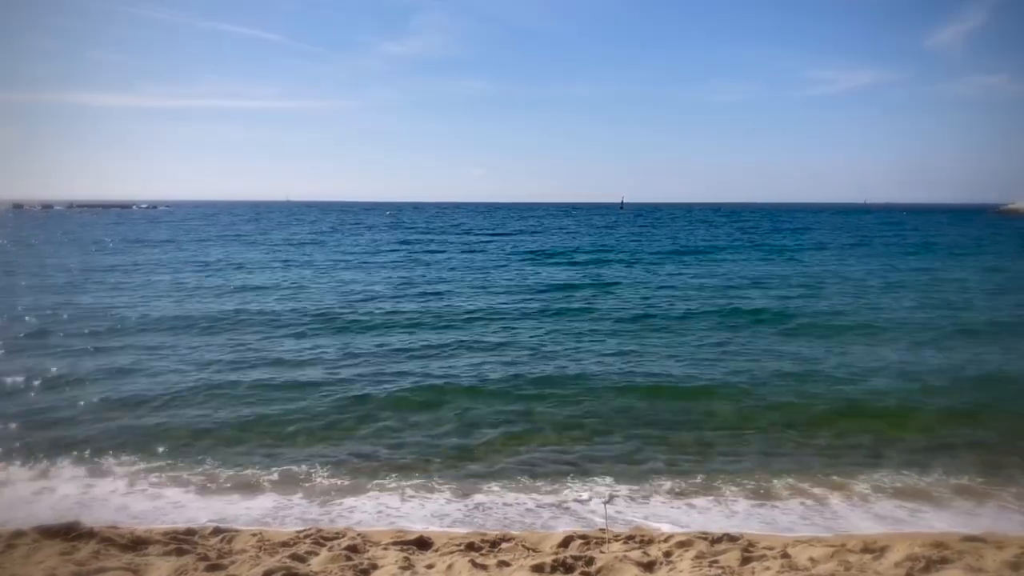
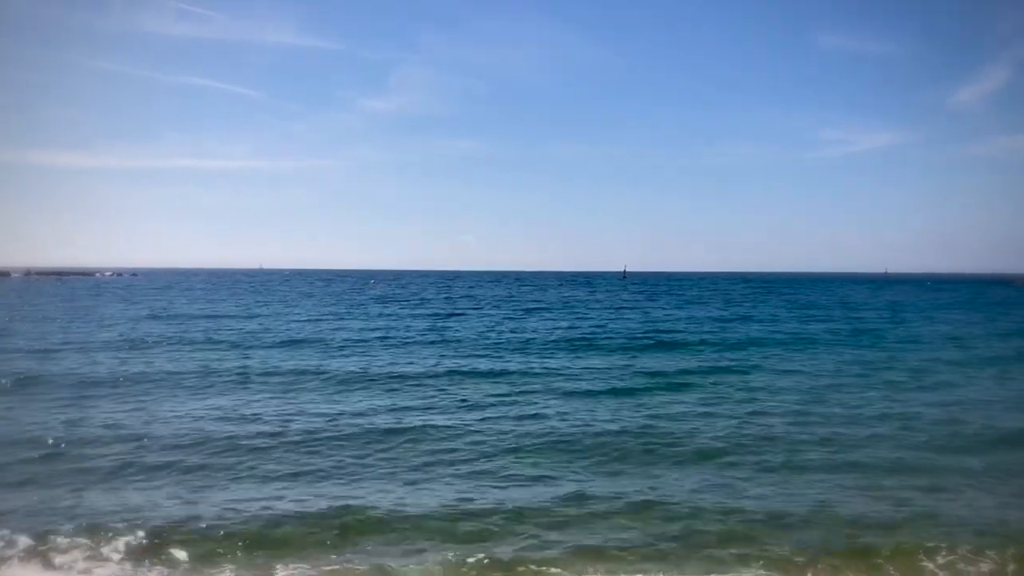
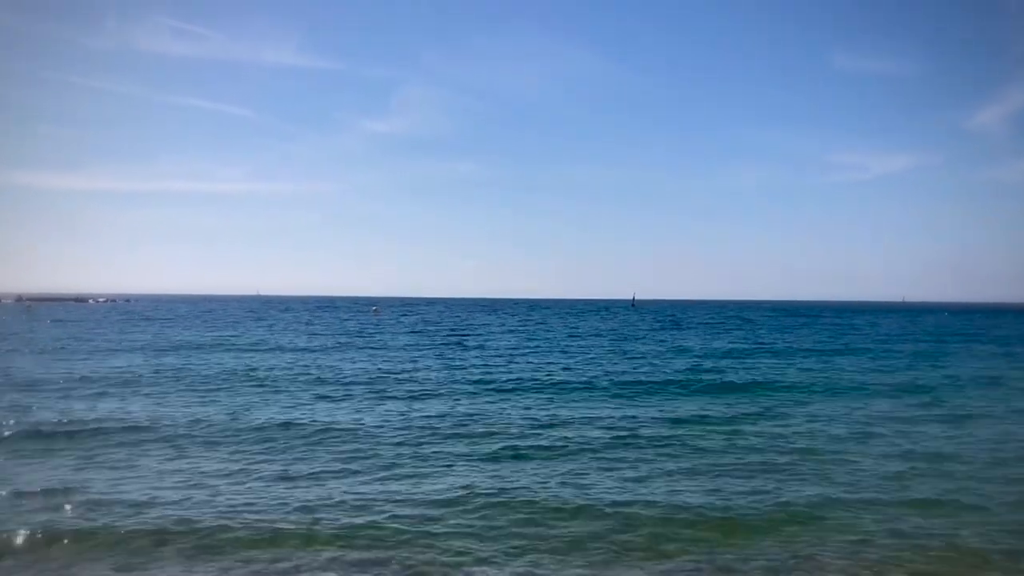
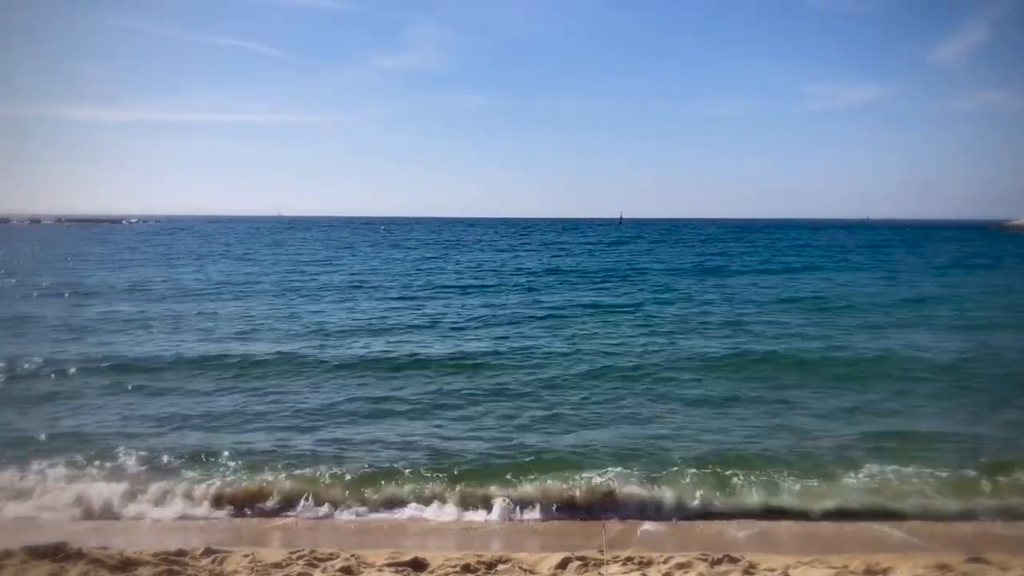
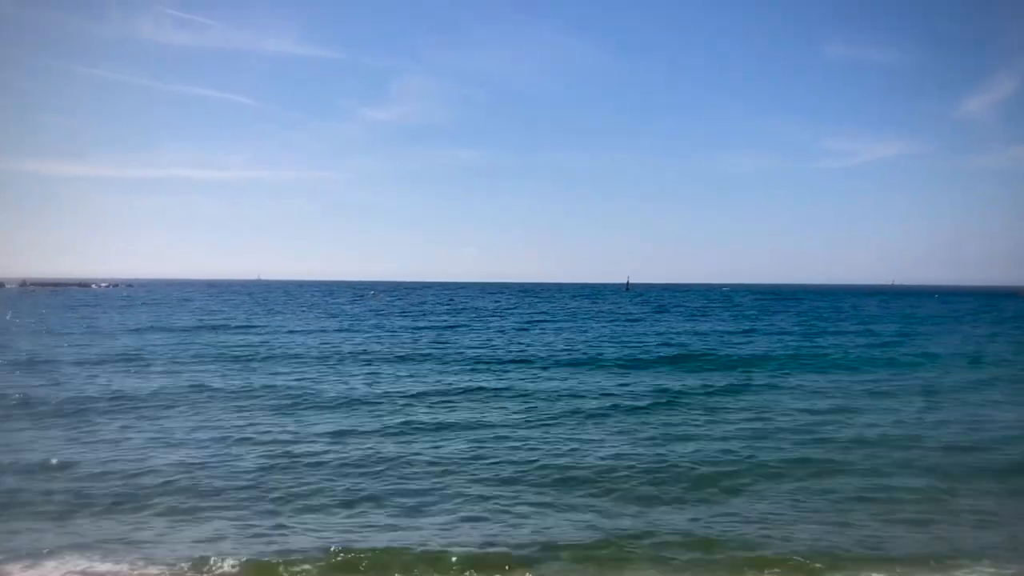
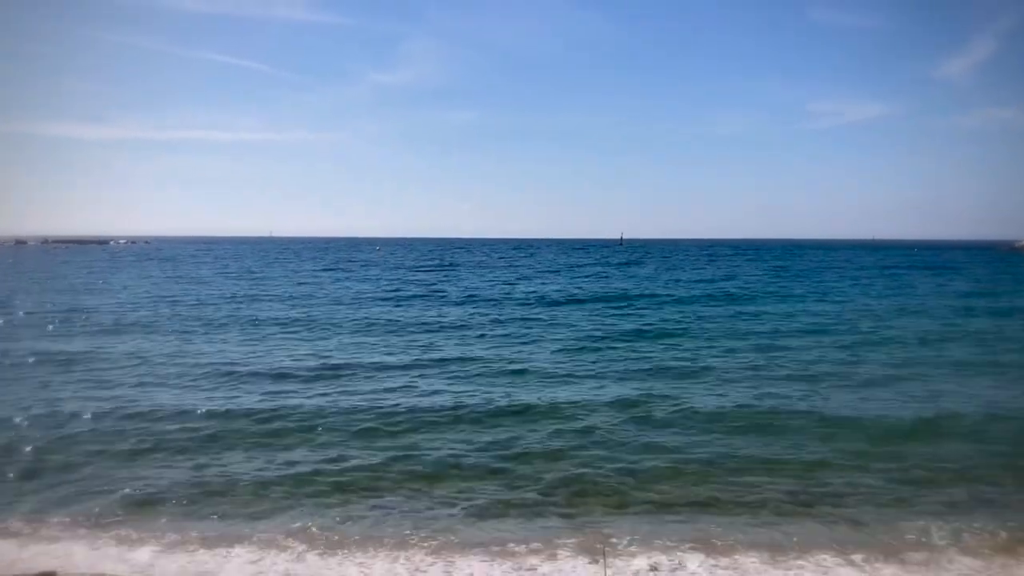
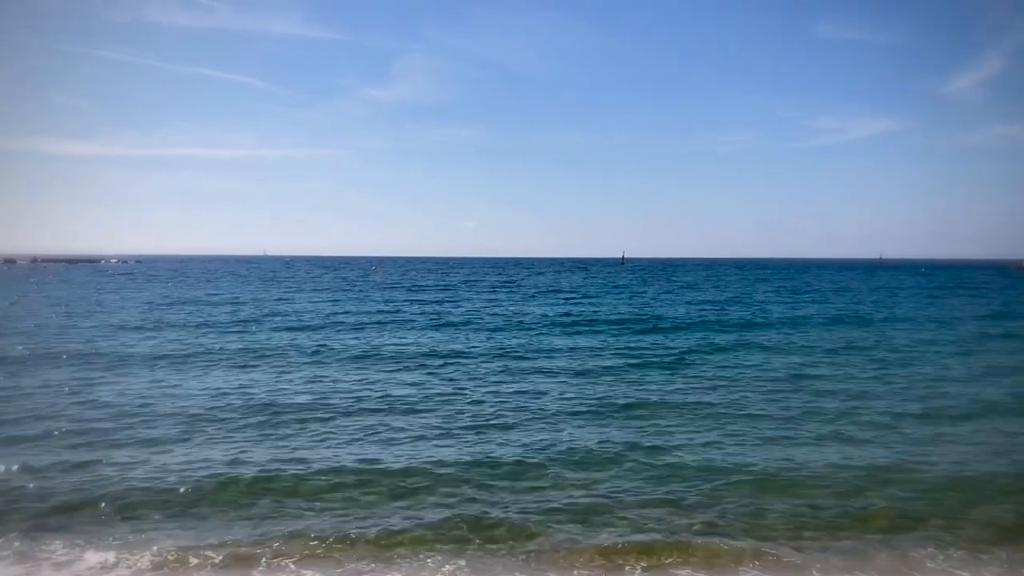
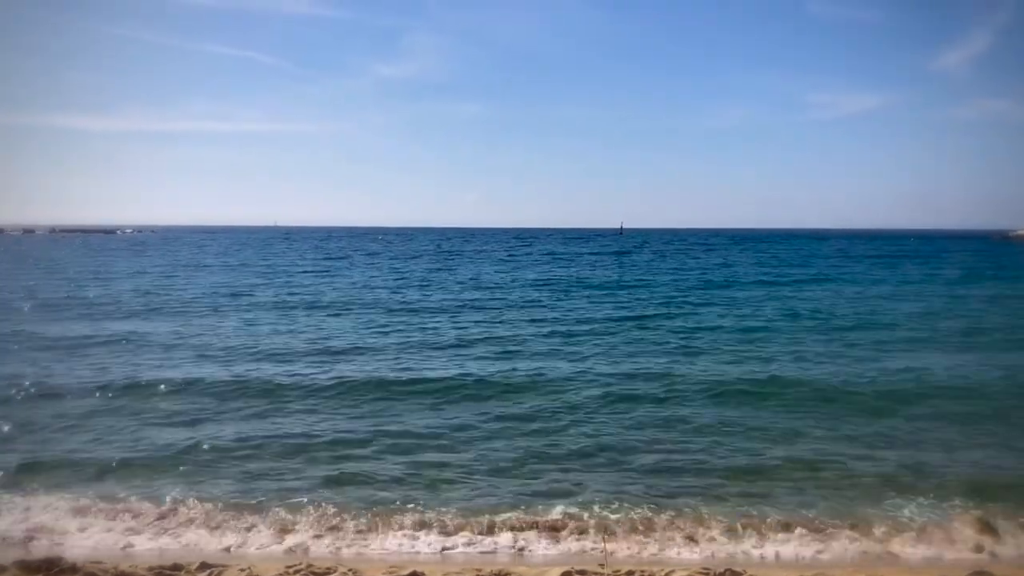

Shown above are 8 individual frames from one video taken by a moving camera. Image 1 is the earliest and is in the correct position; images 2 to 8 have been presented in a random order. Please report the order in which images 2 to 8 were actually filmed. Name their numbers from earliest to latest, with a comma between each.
4, 8, 6, 7, 2, 5, 3
